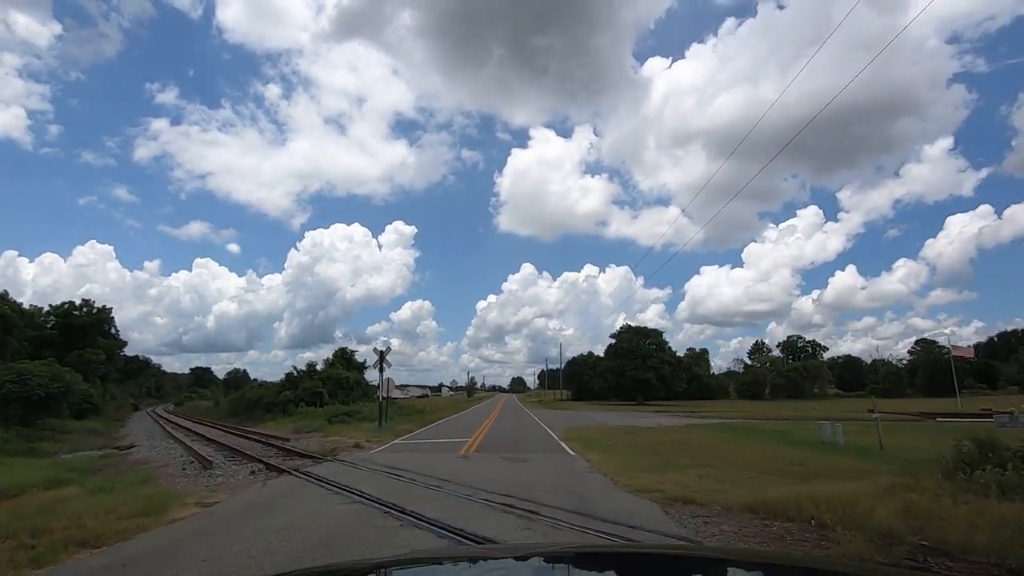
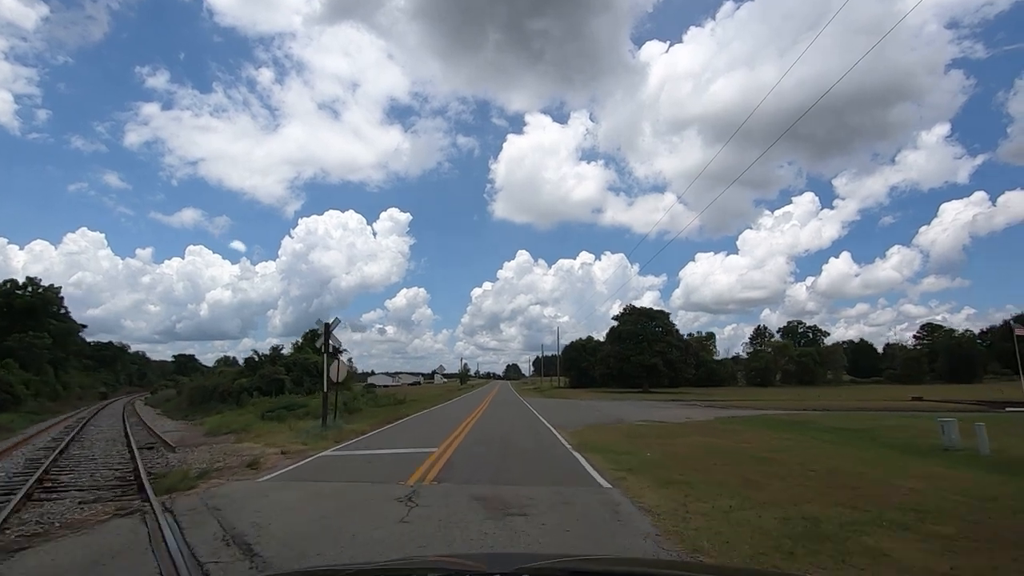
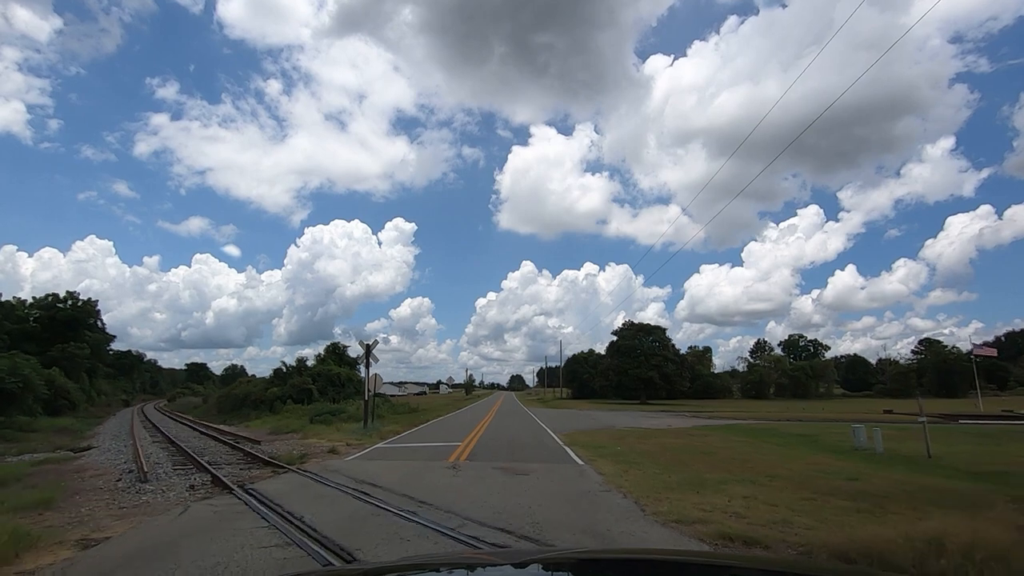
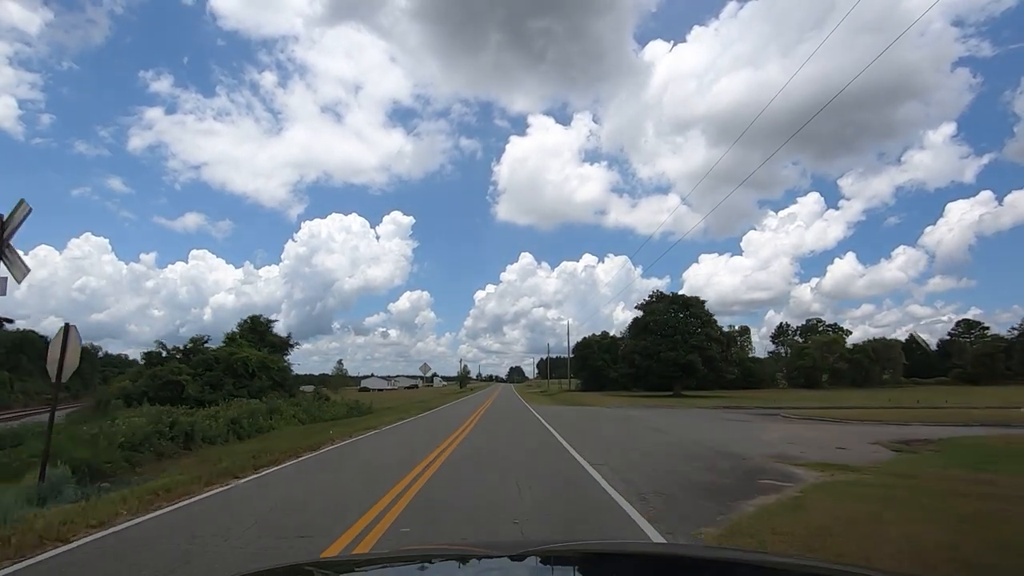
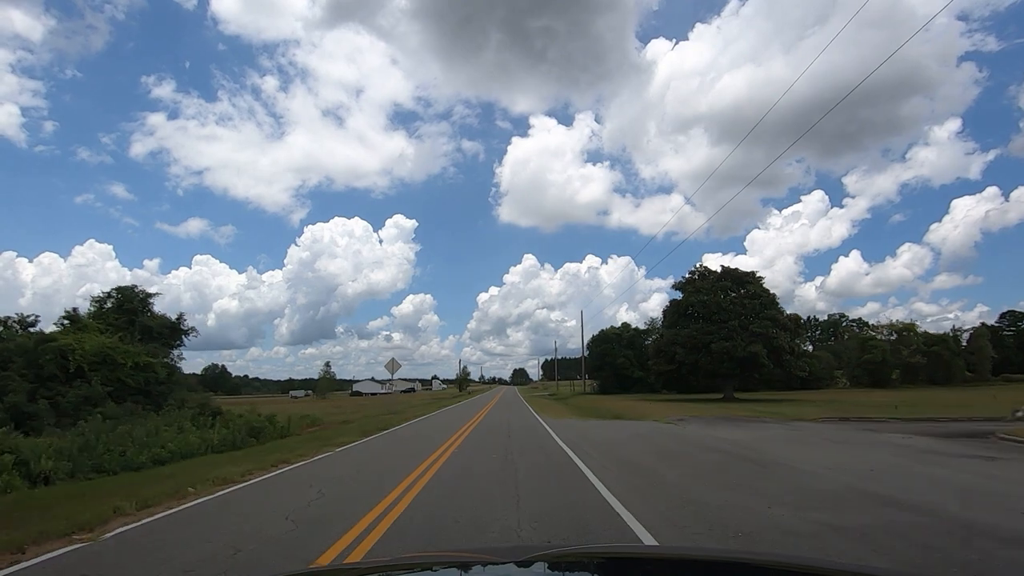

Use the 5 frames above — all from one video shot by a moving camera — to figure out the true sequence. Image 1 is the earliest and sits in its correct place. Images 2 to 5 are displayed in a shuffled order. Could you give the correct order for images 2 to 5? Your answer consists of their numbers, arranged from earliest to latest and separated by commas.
3, 2, 4, 5
